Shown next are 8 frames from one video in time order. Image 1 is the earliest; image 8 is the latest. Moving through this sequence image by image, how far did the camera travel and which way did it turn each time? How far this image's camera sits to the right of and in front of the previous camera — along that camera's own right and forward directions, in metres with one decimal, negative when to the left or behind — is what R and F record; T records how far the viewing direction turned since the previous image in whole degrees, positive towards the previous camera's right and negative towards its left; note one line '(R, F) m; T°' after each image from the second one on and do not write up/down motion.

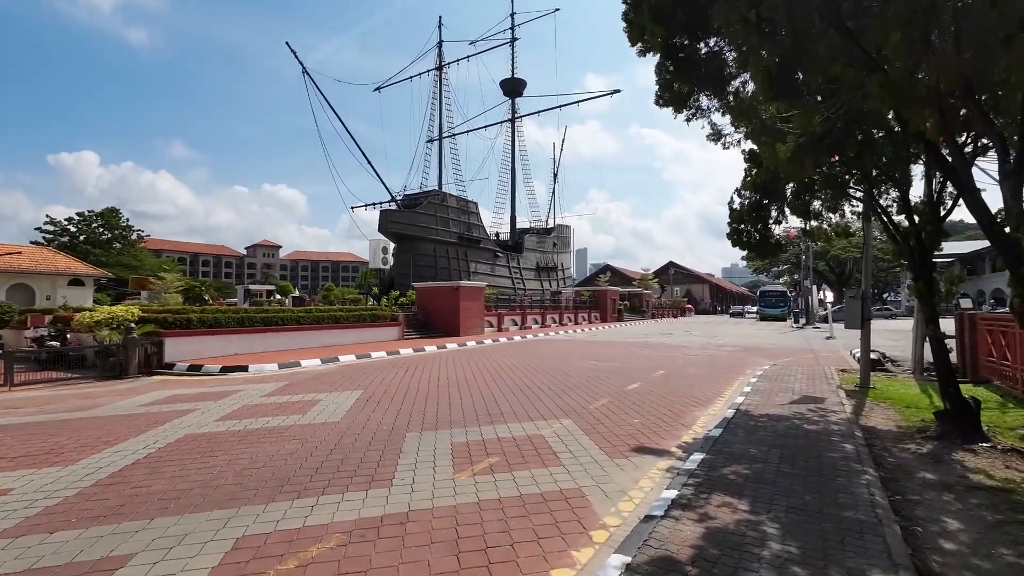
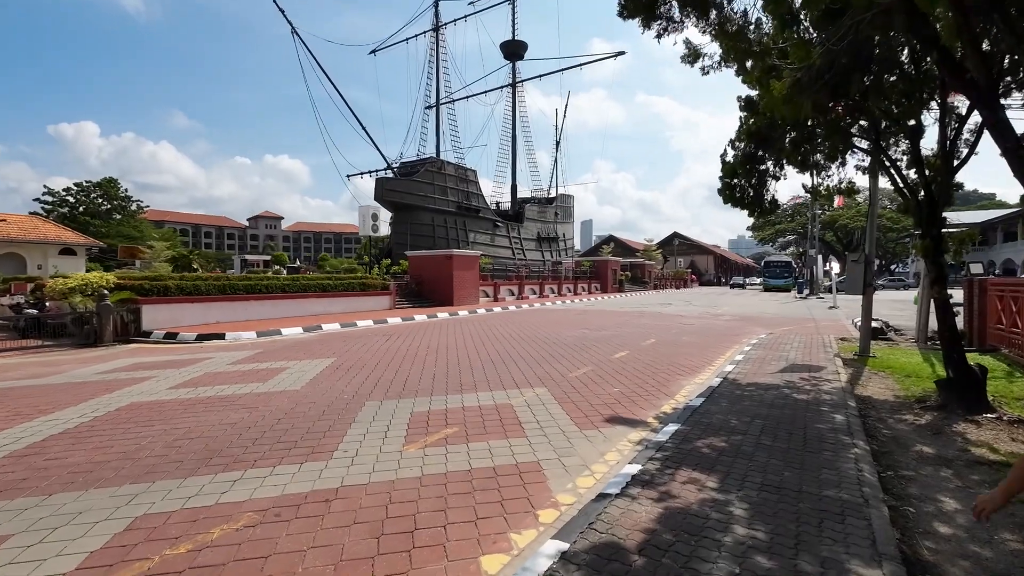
(+0.4, +0.5) m; -1°
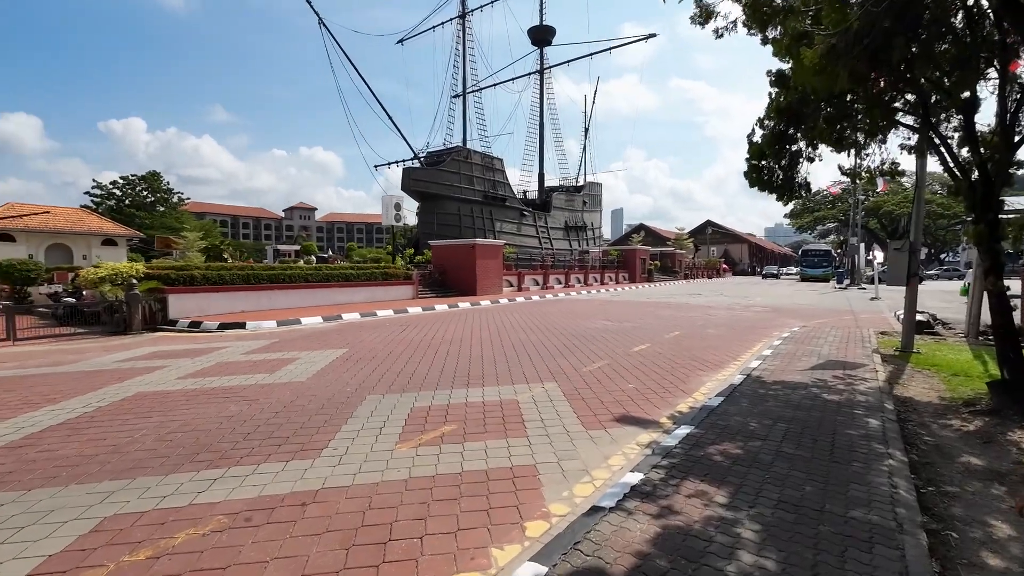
(+0.3, +0.3) m; -3°
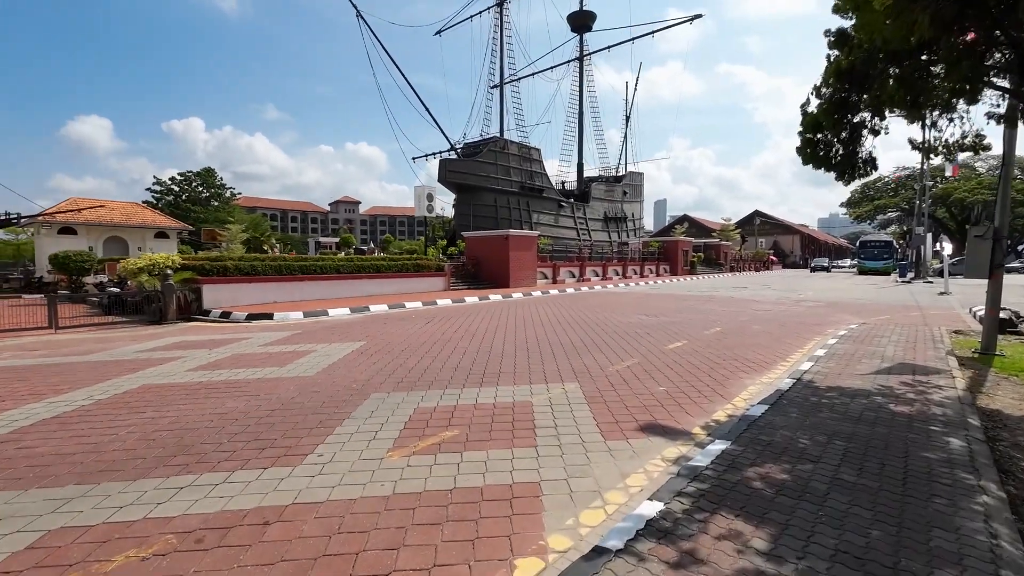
(+0.3, +0.5) m; -5°
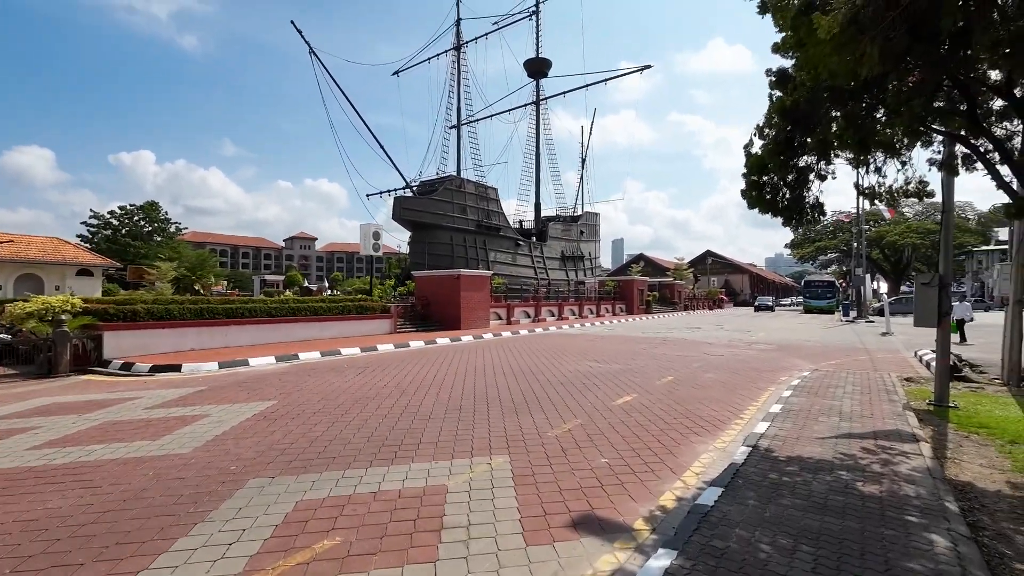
(+0.4, +0.7) m; +5°
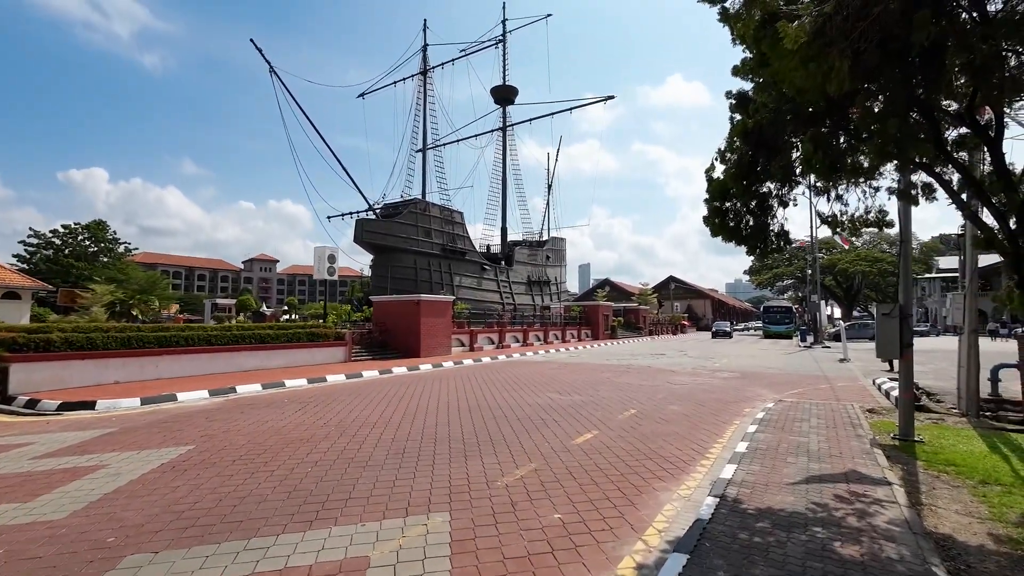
(+0.2, +0.5) m; +4°
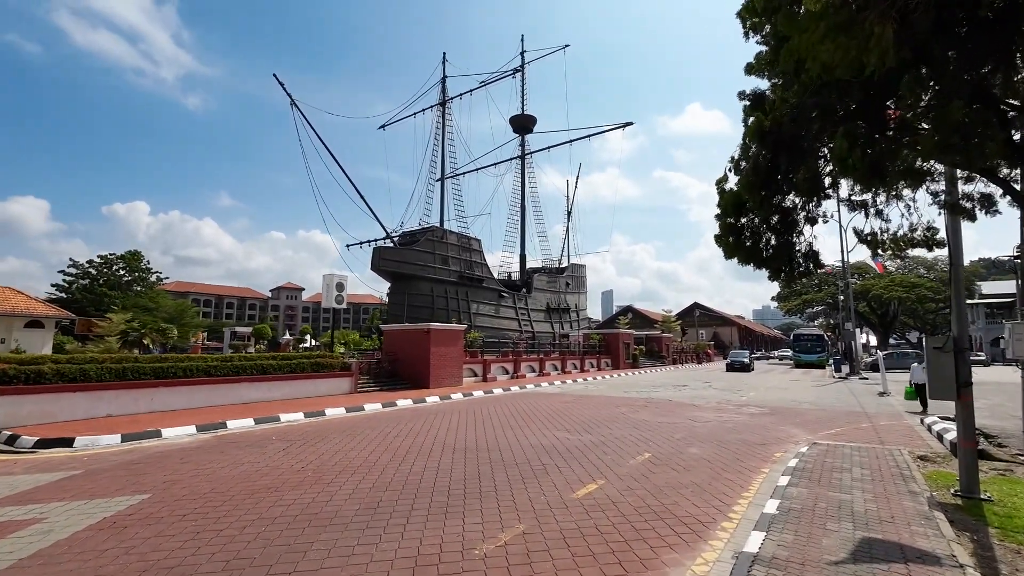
(+0.4, +0.7) m; -3°
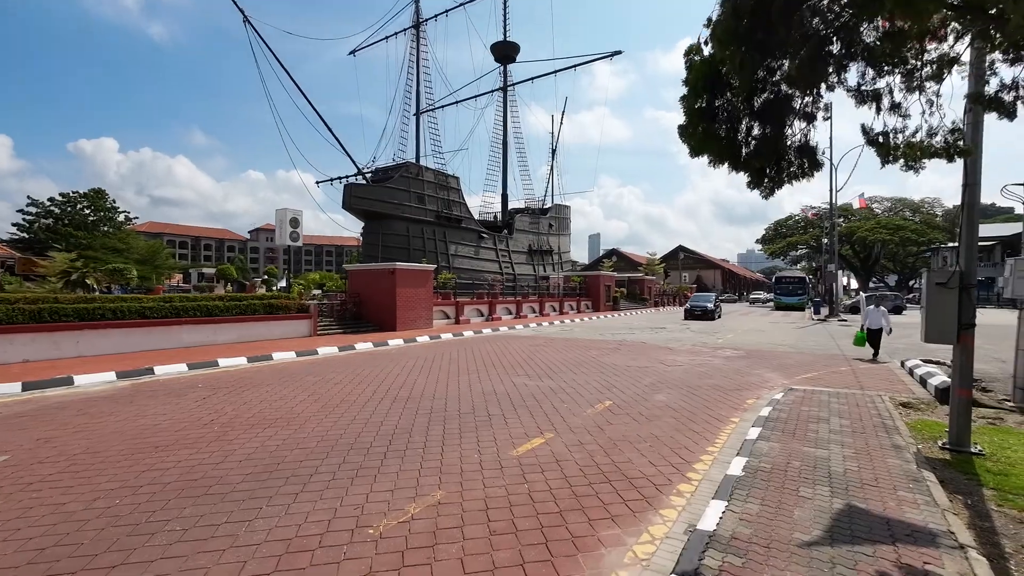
(+0.6, +1.0) m; +2°
